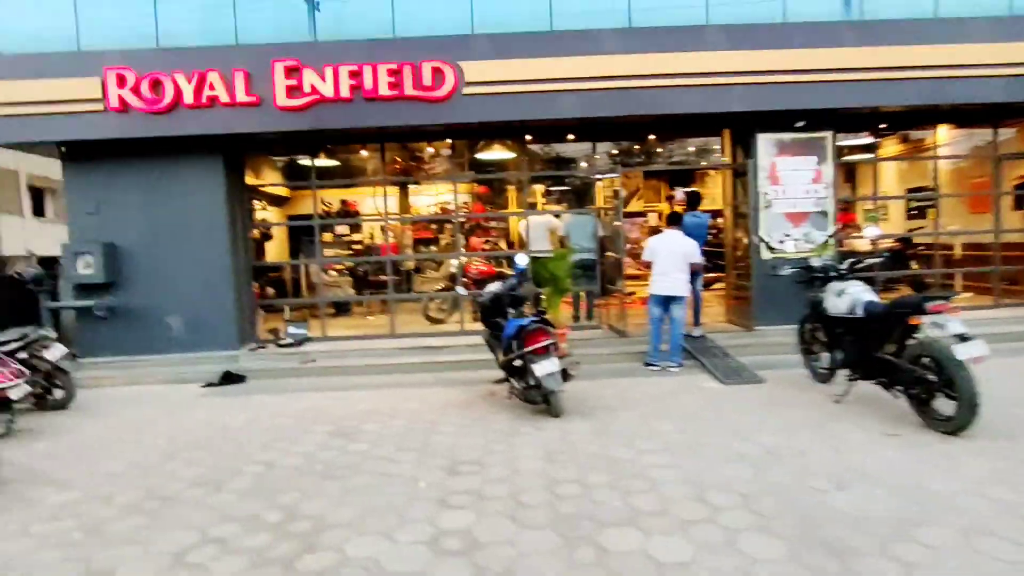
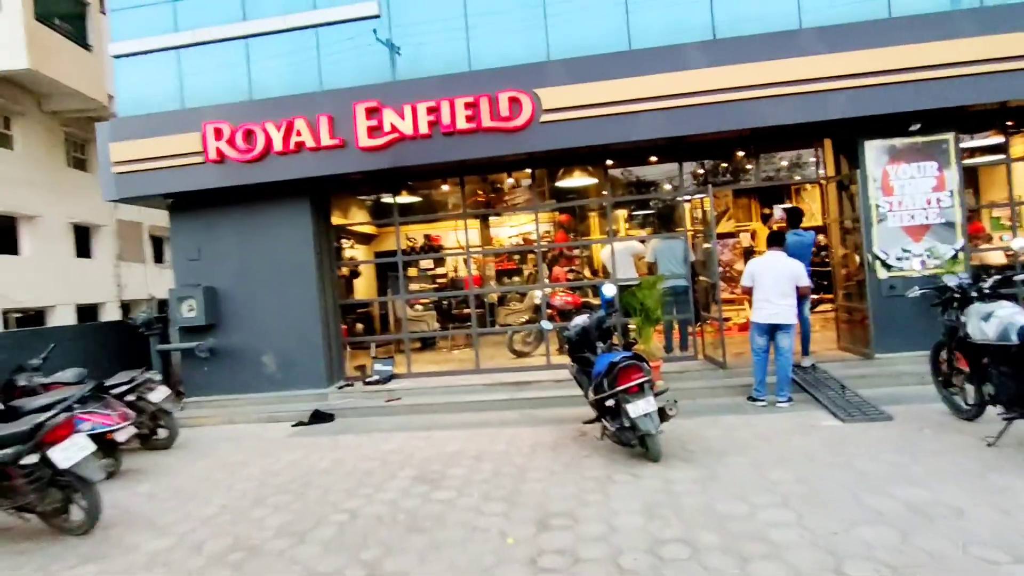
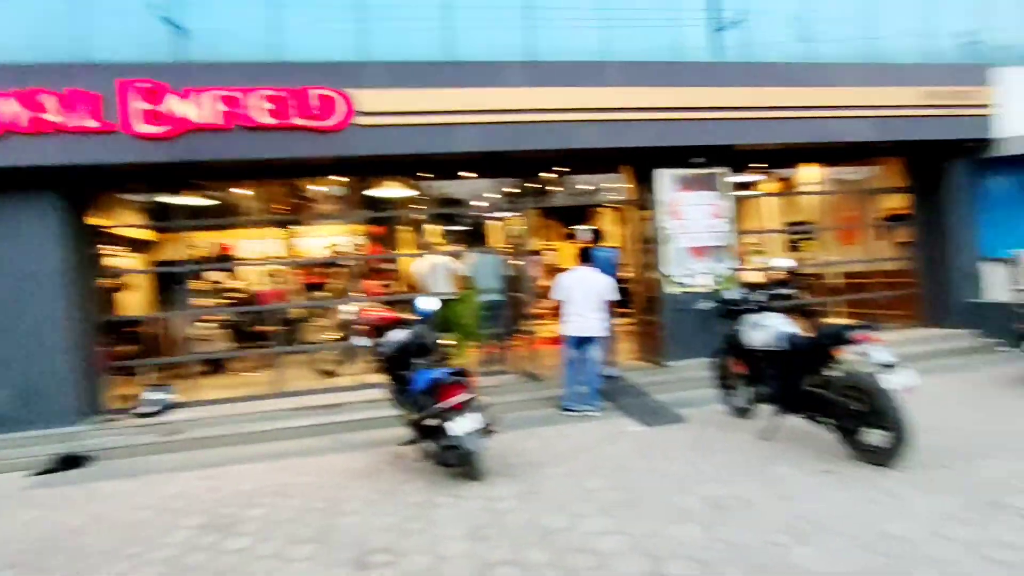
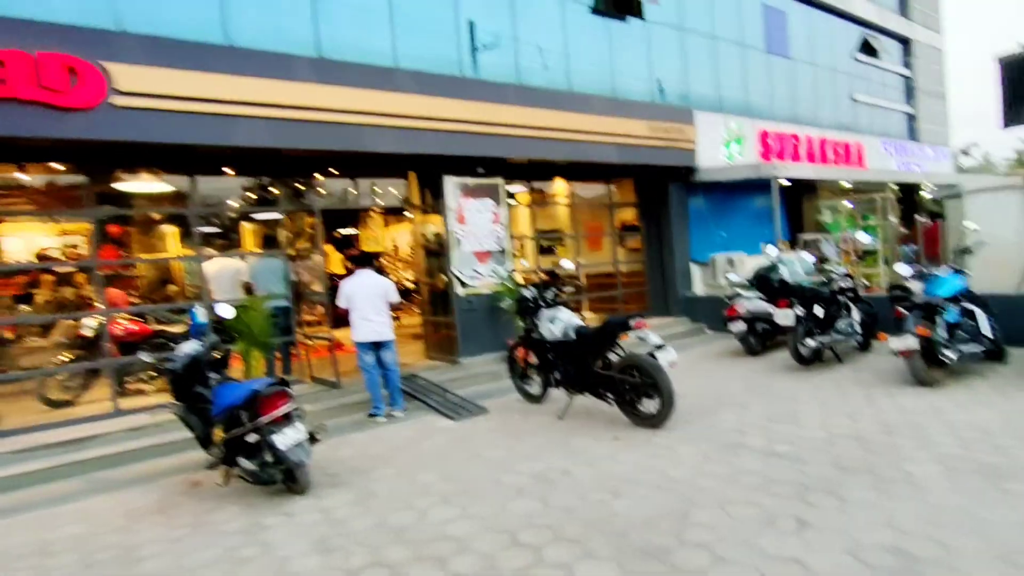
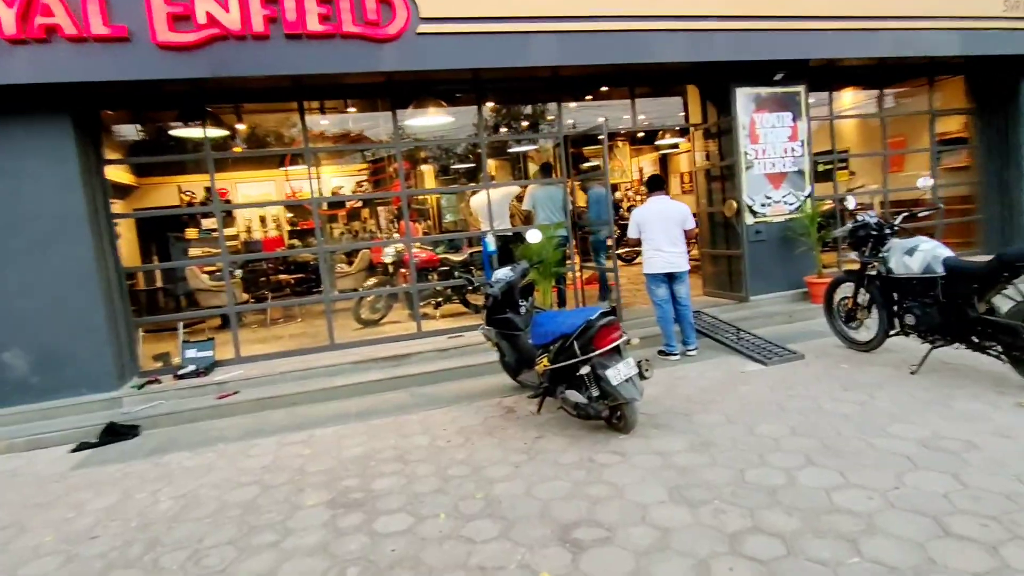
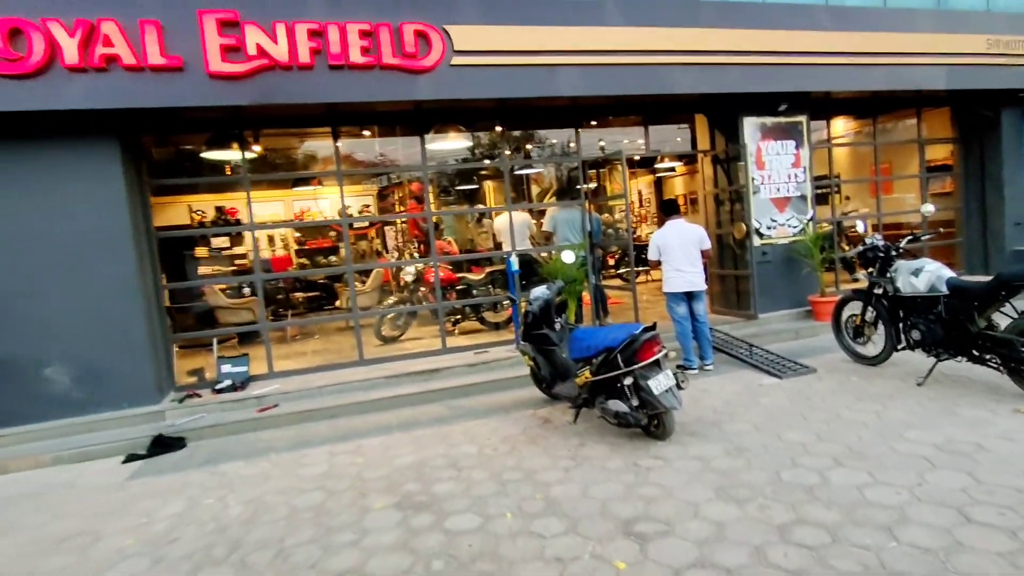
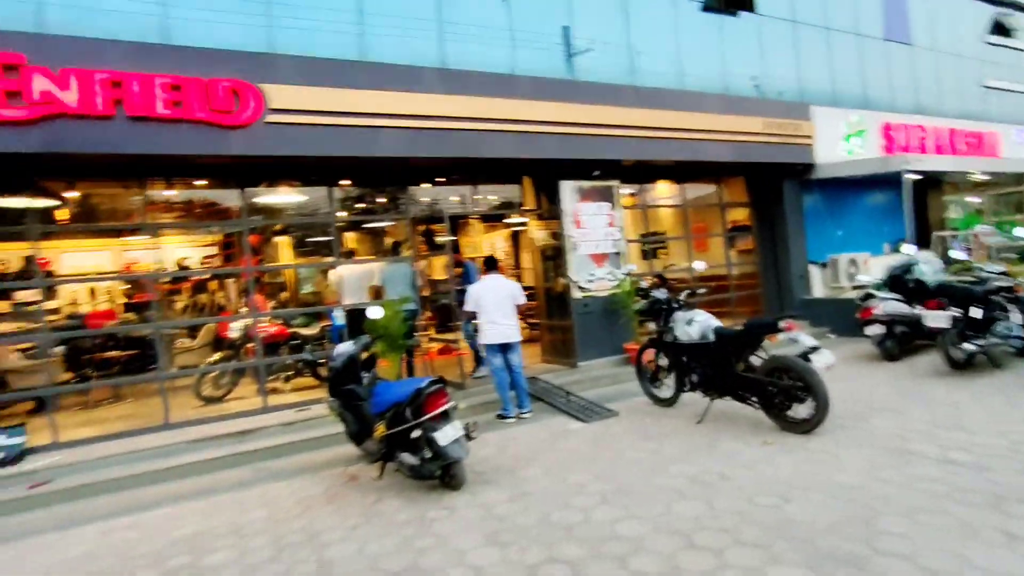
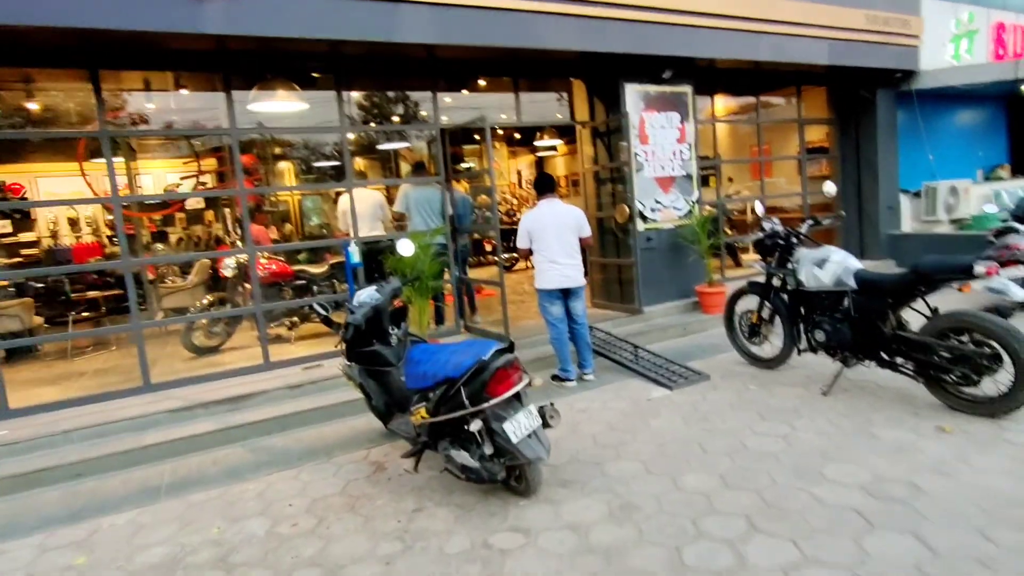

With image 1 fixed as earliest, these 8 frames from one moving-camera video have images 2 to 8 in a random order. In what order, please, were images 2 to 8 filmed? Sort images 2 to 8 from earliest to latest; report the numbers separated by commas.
2, 3, 4, 7, 5, 8, 6
